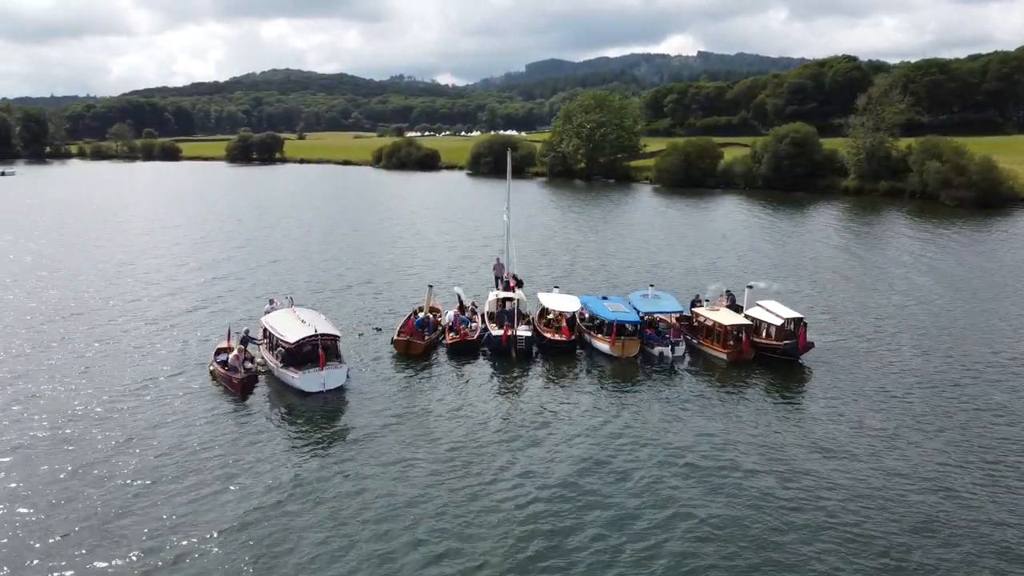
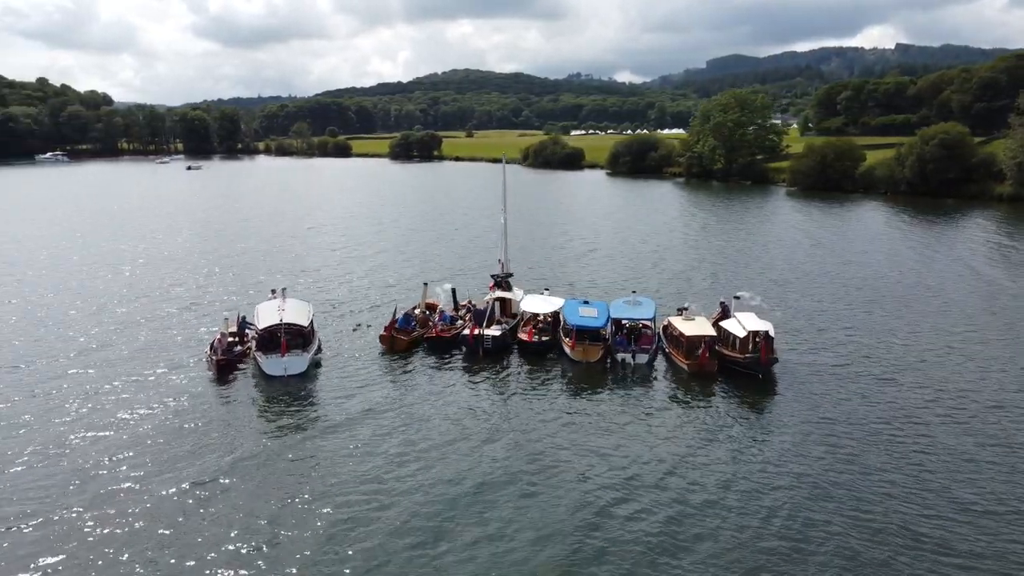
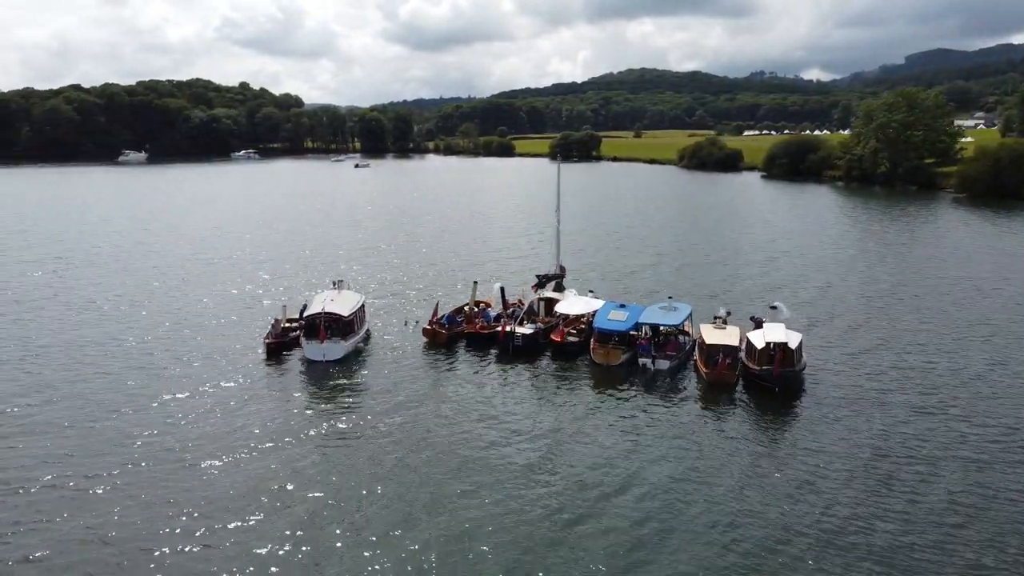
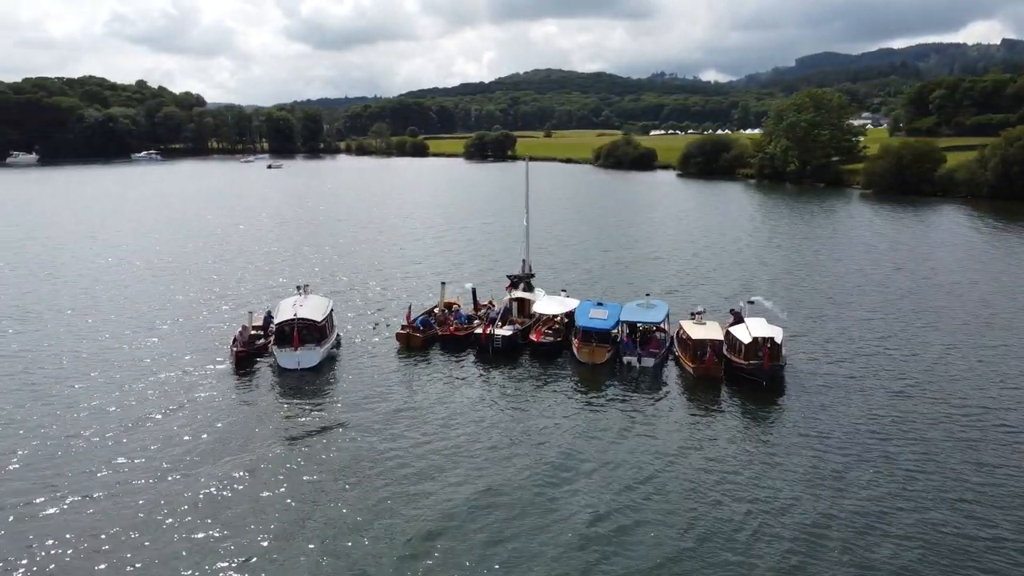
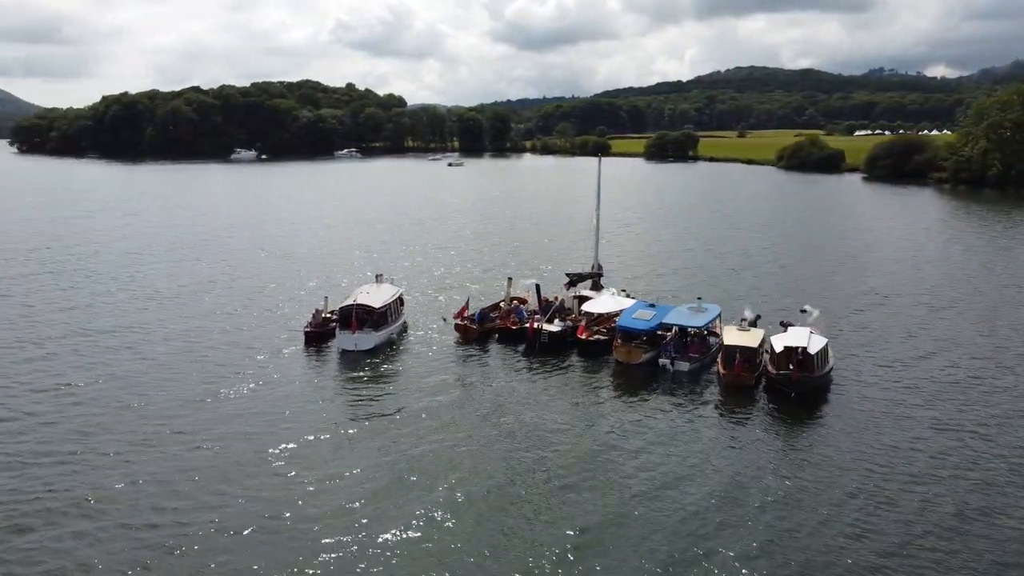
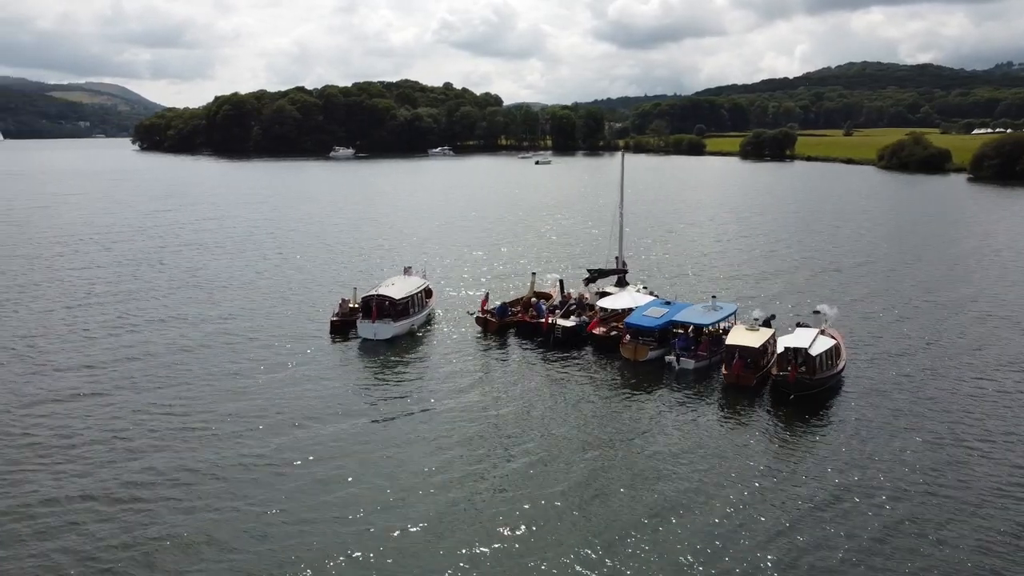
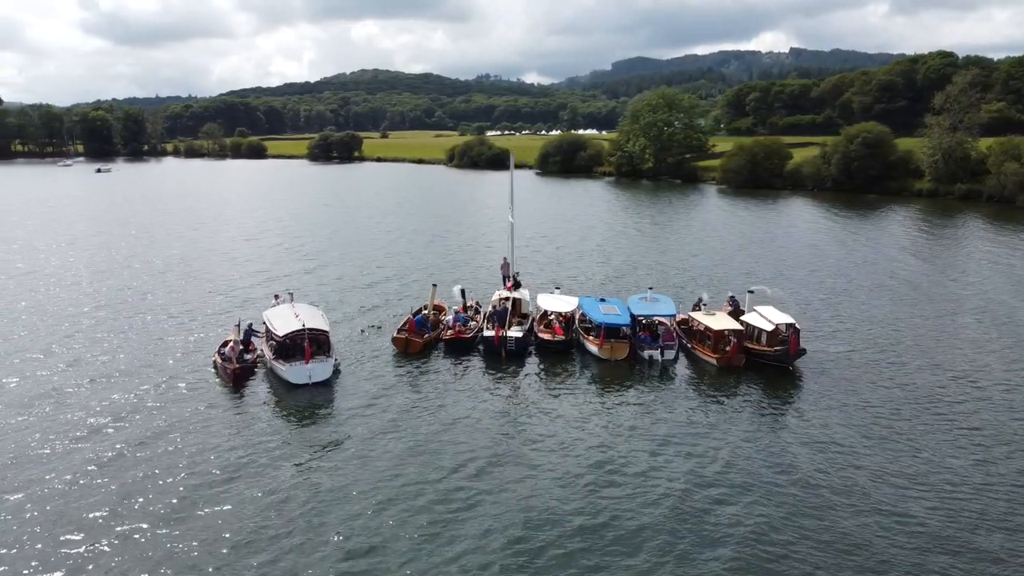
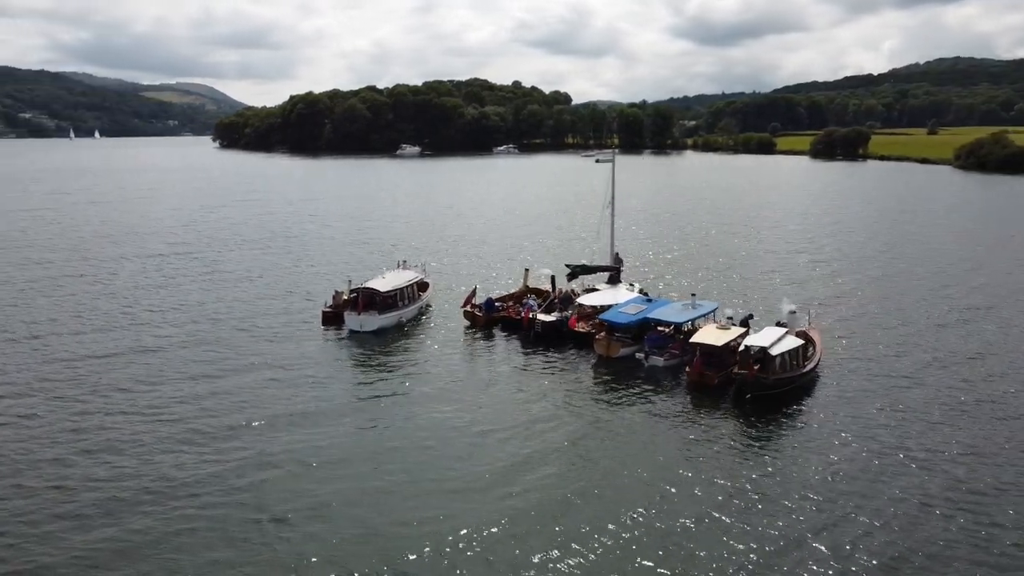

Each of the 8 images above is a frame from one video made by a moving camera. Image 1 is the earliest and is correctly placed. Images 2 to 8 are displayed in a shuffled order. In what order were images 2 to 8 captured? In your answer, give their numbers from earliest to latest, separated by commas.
7, 2, 4, 3, 5, 6, 8
